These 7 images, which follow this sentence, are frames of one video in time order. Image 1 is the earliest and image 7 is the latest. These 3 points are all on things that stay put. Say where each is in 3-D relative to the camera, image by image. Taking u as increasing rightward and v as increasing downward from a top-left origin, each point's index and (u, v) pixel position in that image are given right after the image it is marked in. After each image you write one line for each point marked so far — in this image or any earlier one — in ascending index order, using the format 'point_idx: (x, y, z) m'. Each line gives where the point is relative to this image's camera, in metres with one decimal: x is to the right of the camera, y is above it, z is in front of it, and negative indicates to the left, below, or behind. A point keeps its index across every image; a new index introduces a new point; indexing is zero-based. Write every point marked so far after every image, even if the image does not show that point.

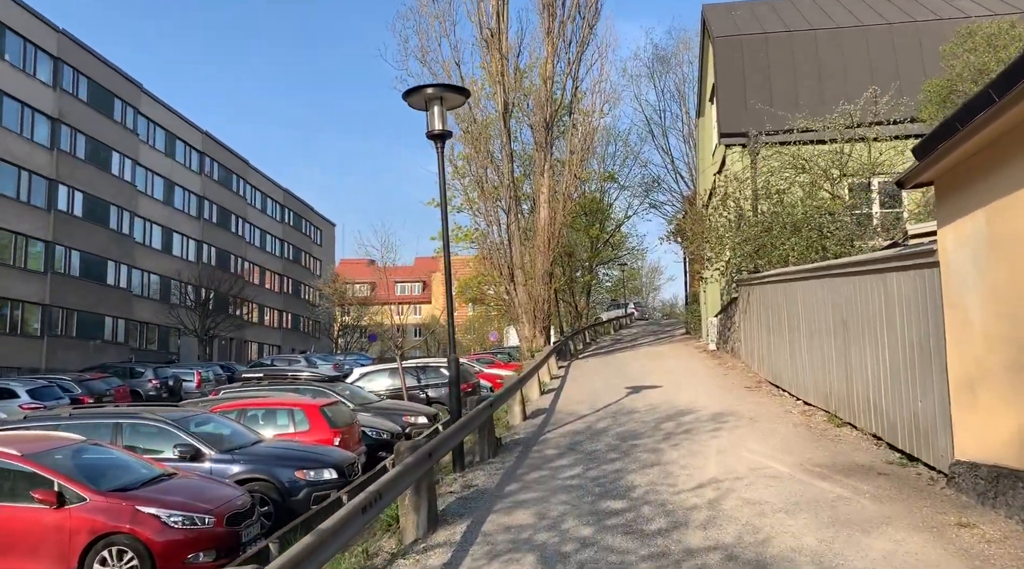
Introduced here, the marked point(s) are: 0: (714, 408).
0: (+3.0, -1.8, +11.5) m
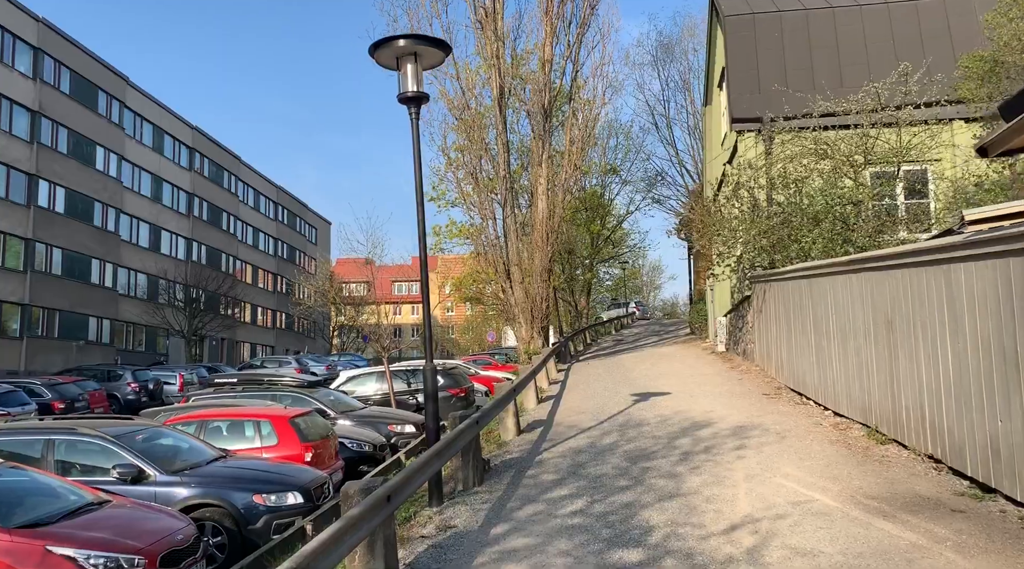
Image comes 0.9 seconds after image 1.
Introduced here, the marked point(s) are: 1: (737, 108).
0: (+2.9, -1.8, +10.2) m
1: (+5.1, +4.0, +17.8) m
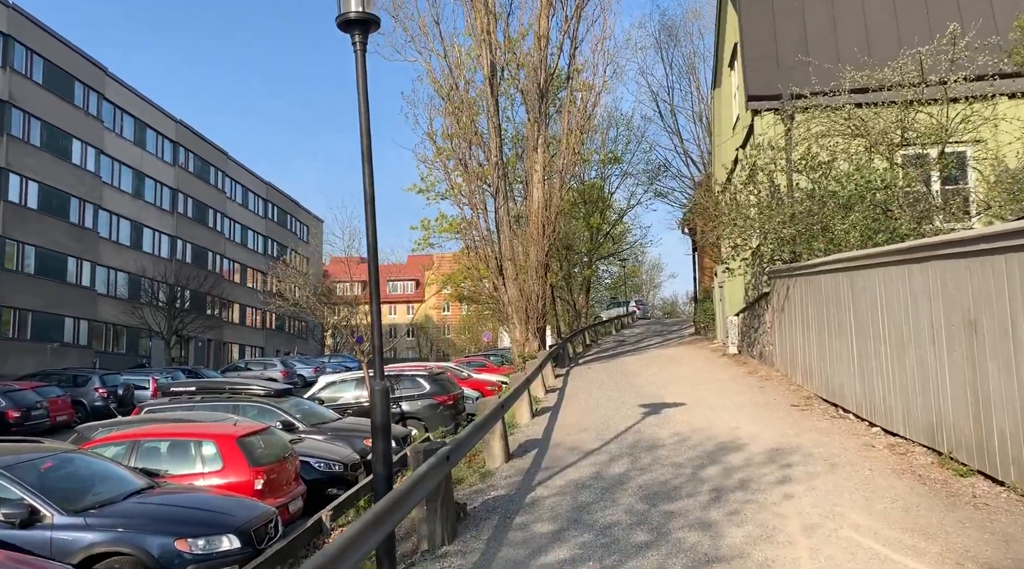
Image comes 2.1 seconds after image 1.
0: (+2.7, -1.7, +8.5) m
1: (+4.9, +4.1, +16.1) m
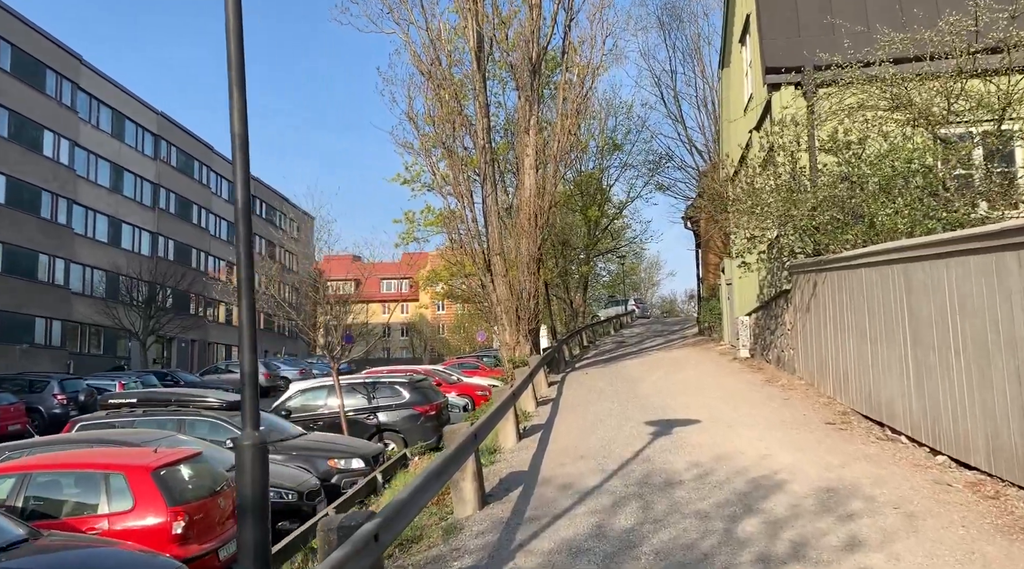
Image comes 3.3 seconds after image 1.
0: (+2.5, -1.6, +6.7) m
1: (+4.7, +4.1, +14.3) m
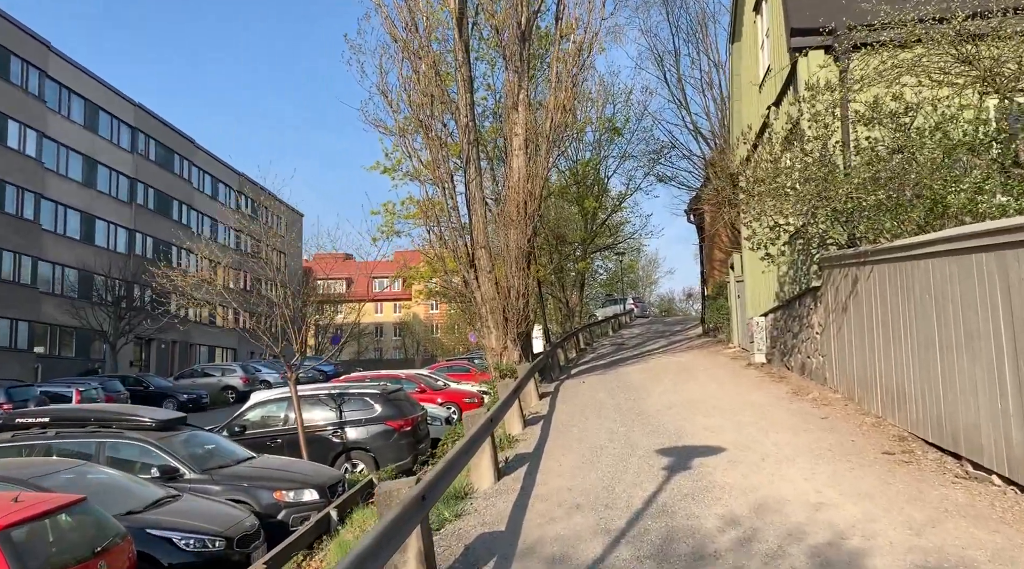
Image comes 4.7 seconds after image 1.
0: (+2.4, -1.6, +4.8) m
1: (+4.4, +4.2, +12.3) m
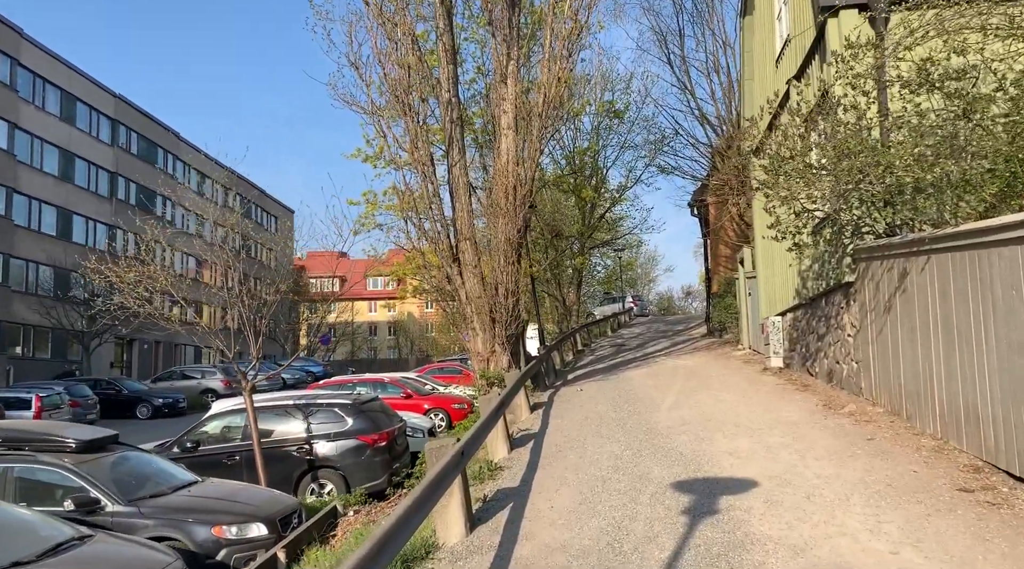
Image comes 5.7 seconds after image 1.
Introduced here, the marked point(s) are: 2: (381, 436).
0: (+2.2, -1.5, +3.2) m
1: (+4.2, +4.3, +10.7) m
2: (-2.0, -2.3, +12.2) m
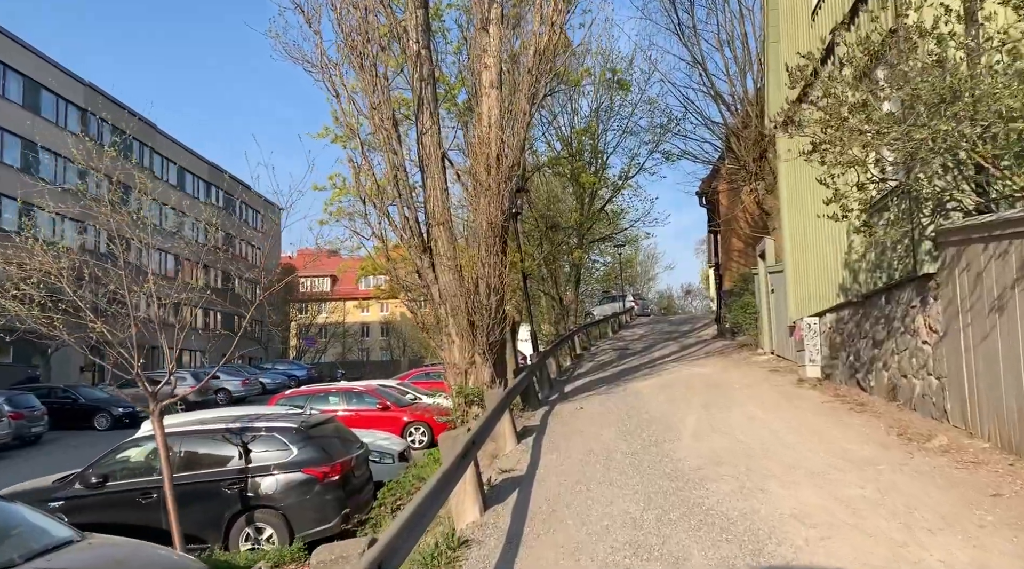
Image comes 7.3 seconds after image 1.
0: (+2.0, -1.5, +0.8) m
1: (+4.0, +4.3, +8.4) m
2: (-2.2, -2.3, +9.8) m
